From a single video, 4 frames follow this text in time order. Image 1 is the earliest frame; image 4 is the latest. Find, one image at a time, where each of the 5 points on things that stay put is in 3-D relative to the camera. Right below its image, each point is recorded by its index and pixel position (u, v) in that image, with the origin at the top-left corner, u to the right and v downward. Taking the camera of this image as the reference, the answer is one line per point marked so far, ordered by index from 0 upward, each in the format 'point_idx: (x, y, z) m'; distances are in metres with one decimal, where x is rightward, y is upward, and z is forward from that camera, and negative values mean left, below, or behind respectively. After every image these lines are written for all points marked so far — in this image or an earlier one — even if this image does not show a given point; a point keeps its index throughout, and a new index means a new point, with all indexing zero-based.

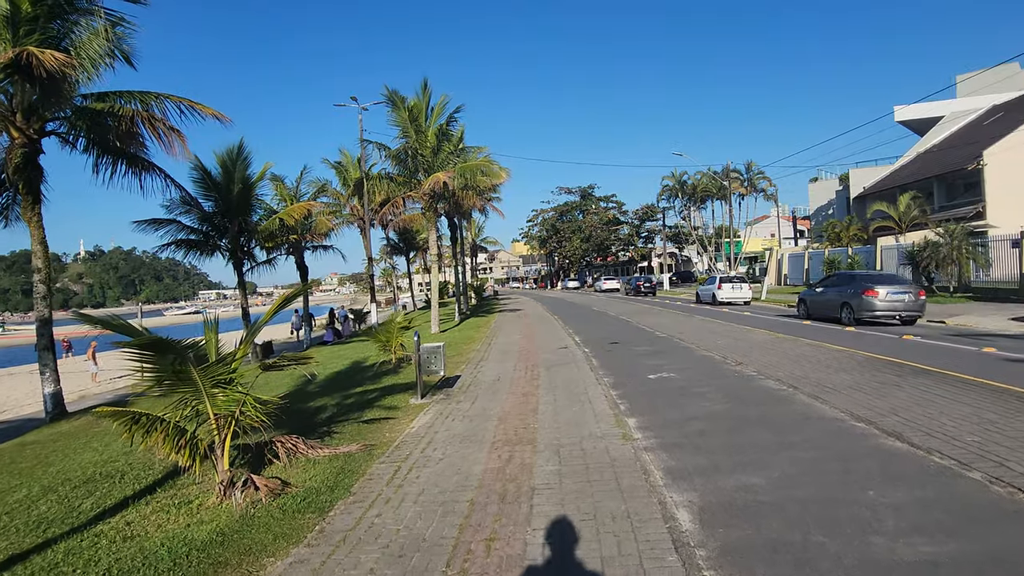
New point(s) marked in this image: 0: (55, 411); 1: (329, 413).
0: (-8.6, -2.3, +11.7) m
1: (-2.5, -1.7, +8.5) m
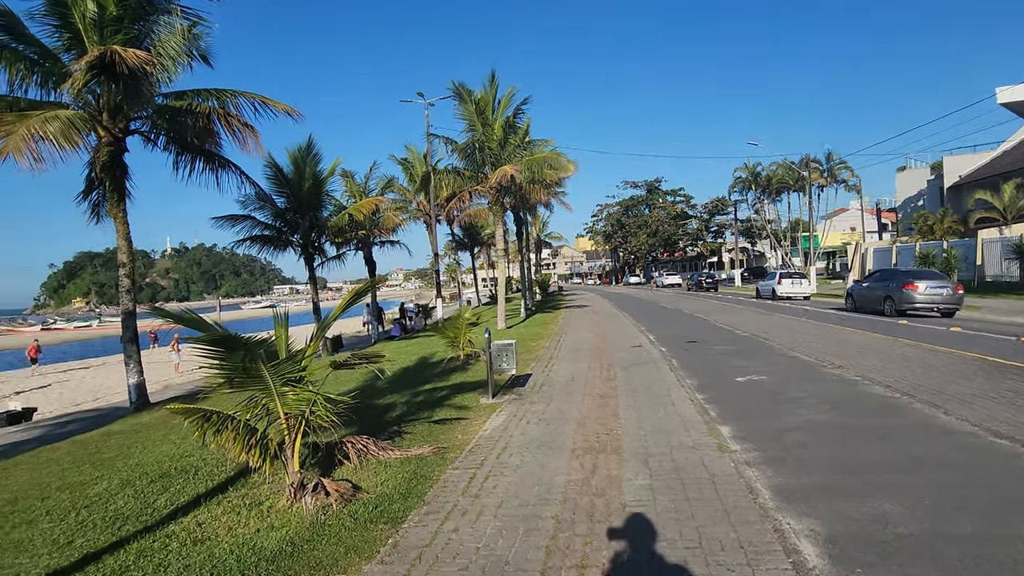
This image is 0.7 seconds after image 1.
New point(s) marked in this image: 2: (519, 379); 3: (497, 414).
0: (-7.3, -2.2, +12.1) m
1: (-1.5, -1.7, +8.3) m
2: (+0.1, -1.4, +9.7) m
3: (-0.2, -1.6, +7.6) m
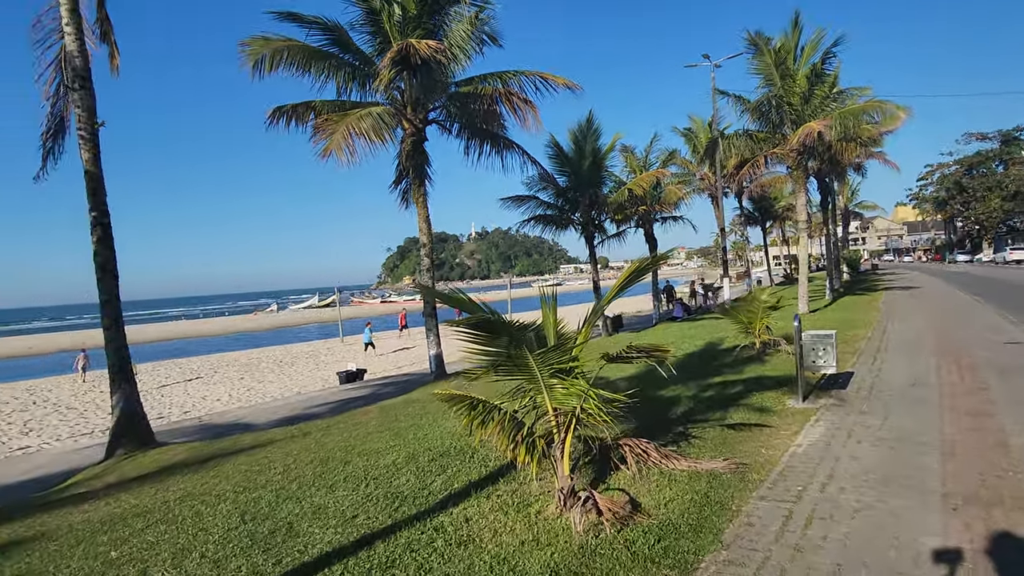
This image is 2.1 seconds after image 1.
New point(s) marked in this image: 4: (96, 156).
0: (-1.6, -1.8, +13.1) m
1: (+2.0, -1.4, +7.2) m
2: (+4.1, -1.1, +7.7) m
3: (+2.9, -1.3, +6.0) m
4: (-6.4, +2.0, +9.5) m
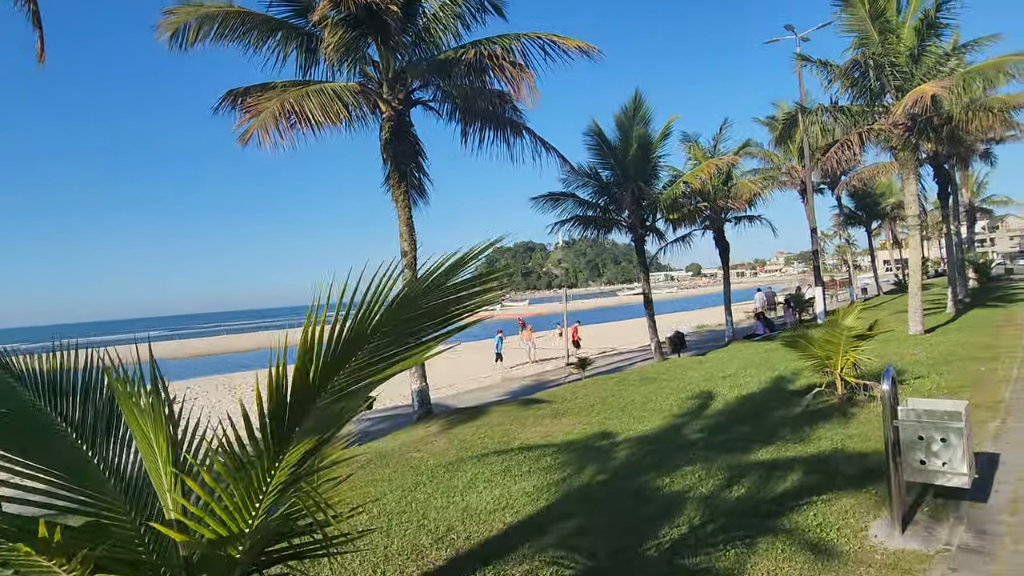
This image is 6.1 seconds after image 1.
0: (-1.6, -2.1, +10.5) m
1: (+1.1, -1.6, +4.1) m
2: (+3.2, -1.3, +4.4) m
3: (+1.9, -1.5, +2.8) m
4: (-6.9, +1.7, +7.7) m
